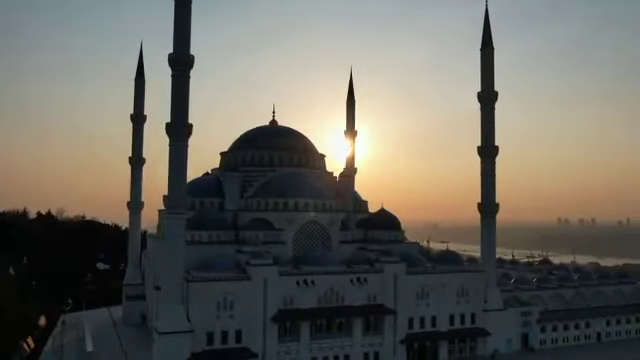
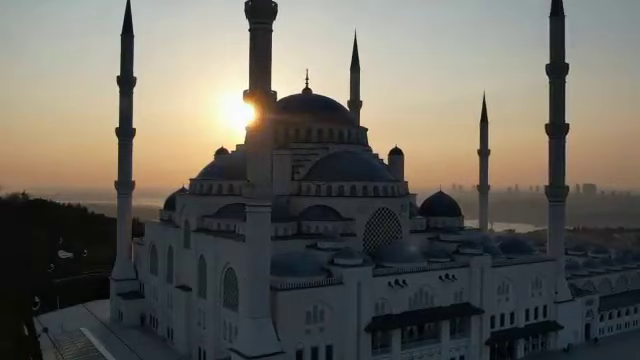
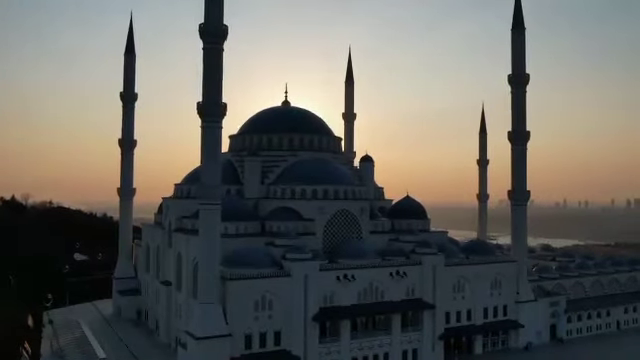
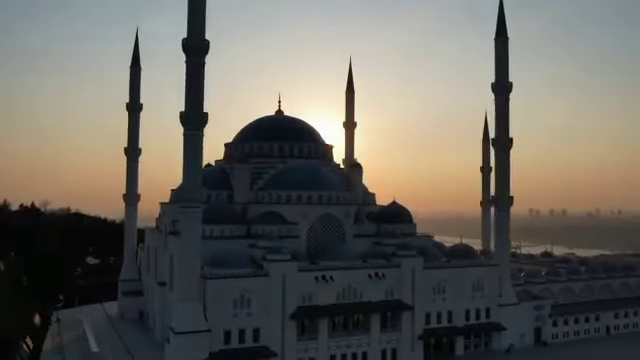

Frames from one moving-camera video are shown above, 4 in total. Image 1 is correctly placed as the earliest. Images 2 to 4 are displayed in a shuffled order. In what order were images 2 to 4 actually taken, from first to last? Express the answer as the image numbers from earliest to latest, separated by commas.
4, 3, 2
